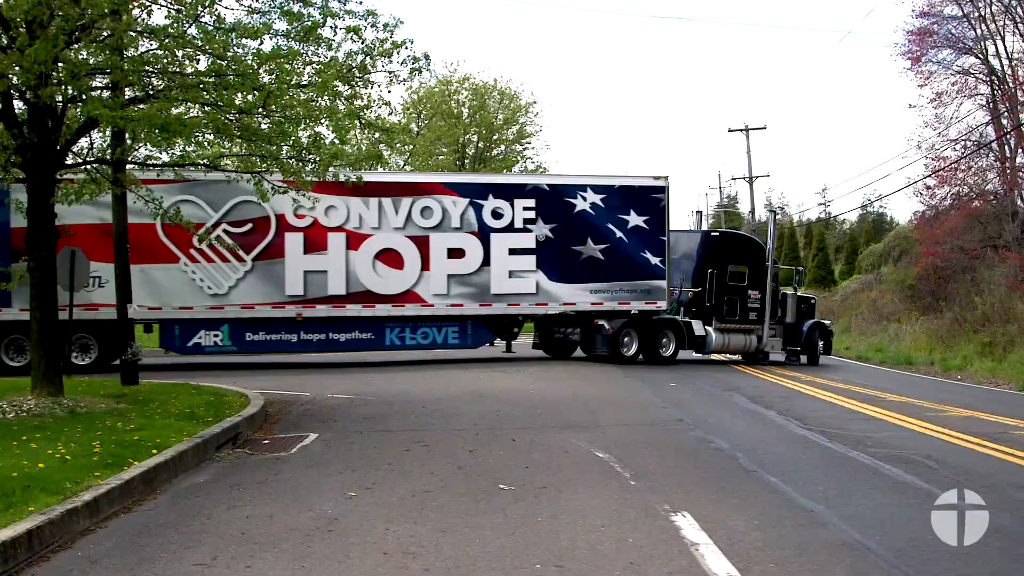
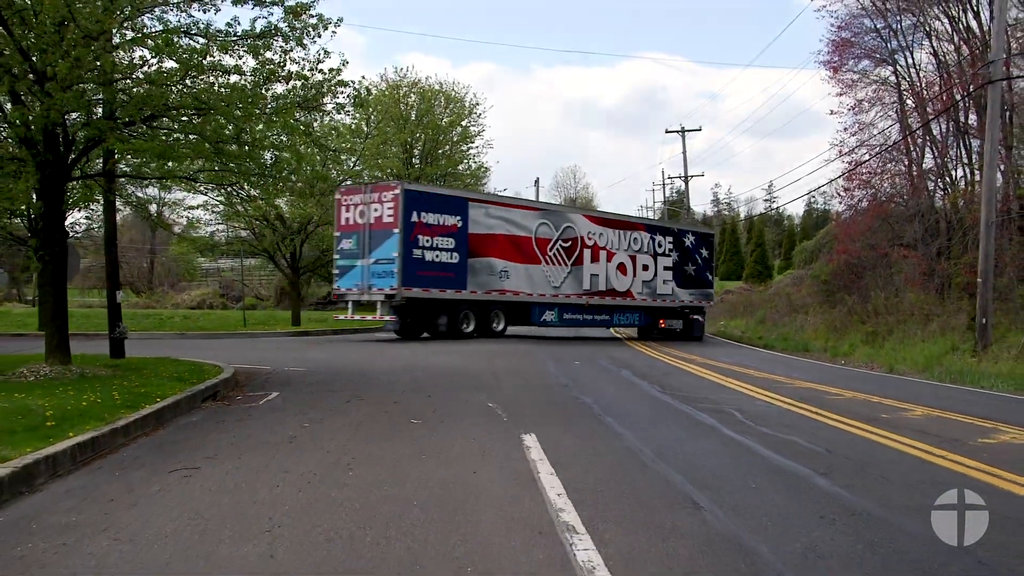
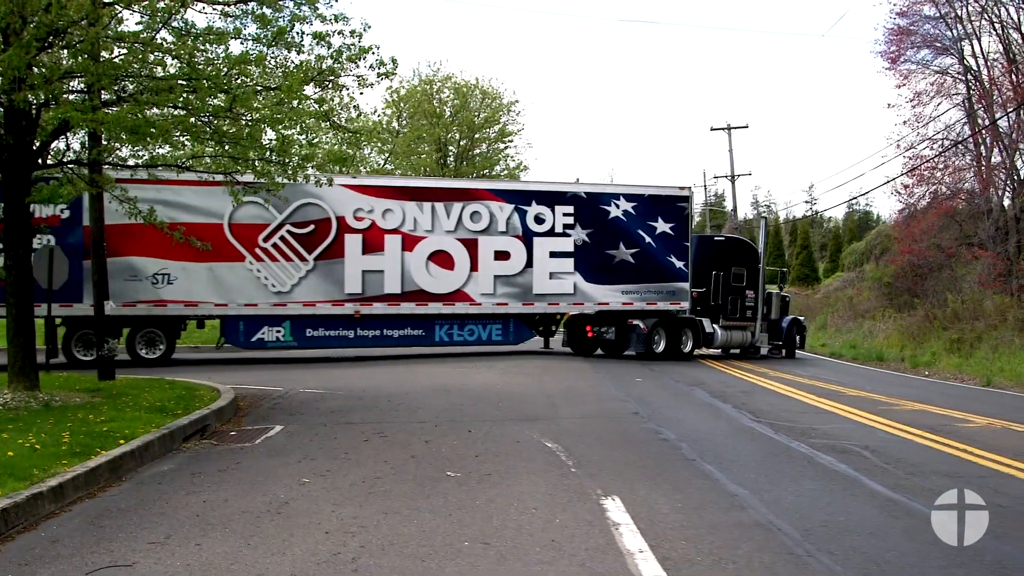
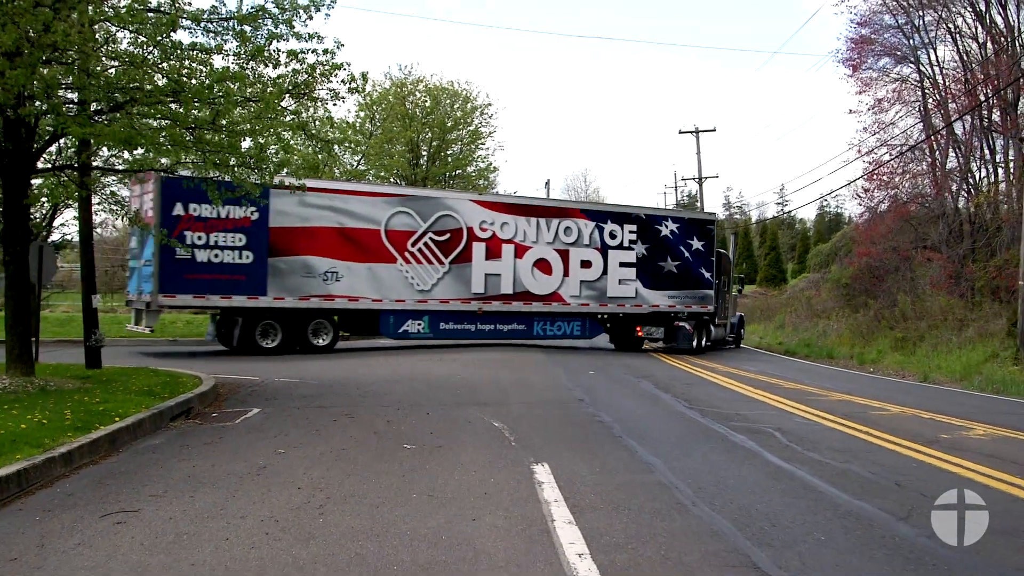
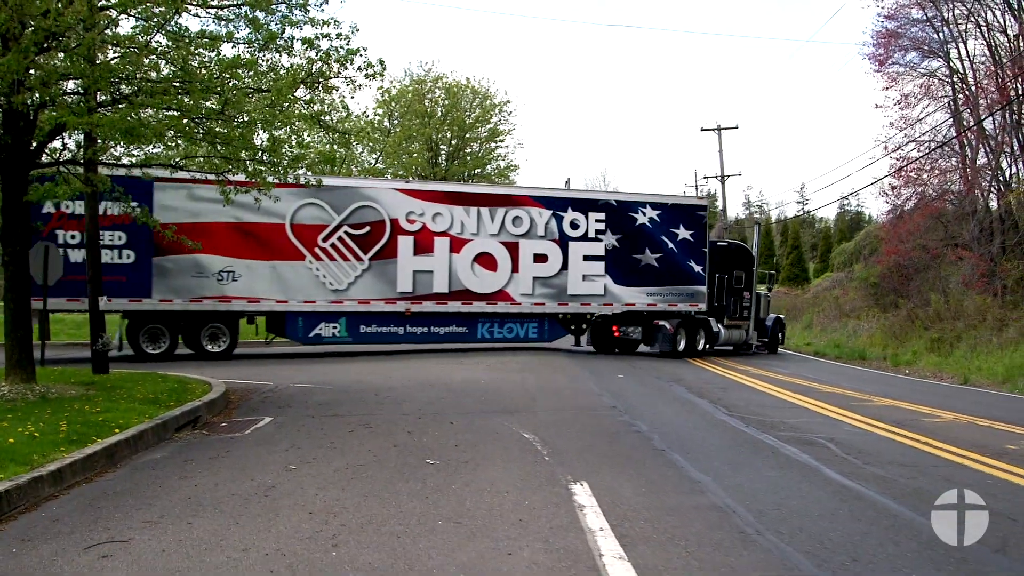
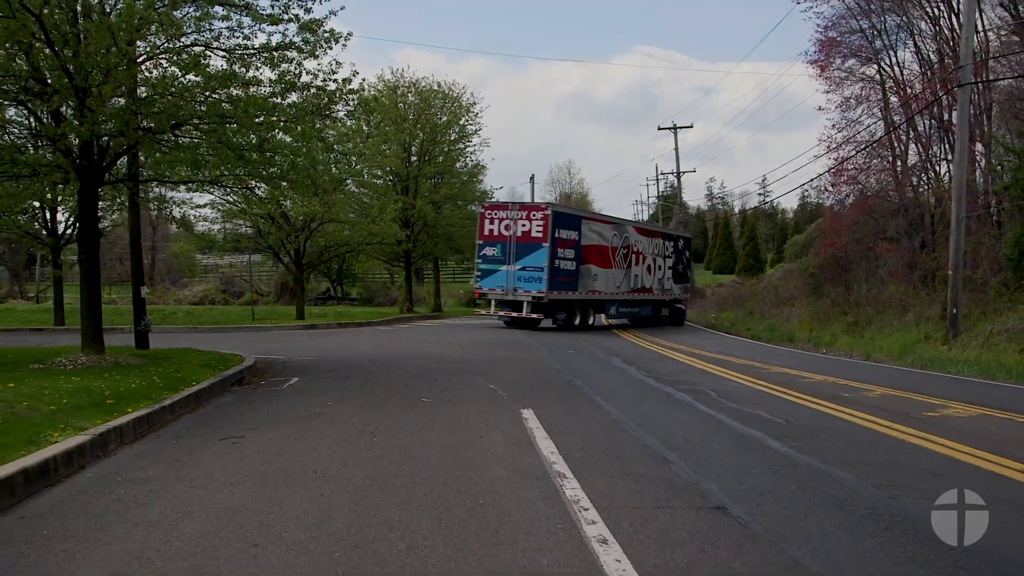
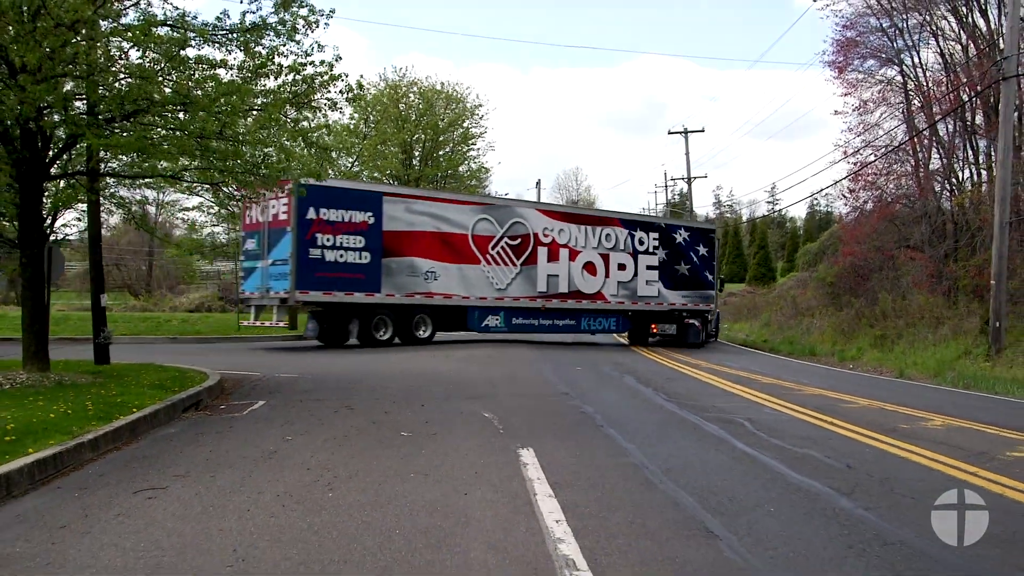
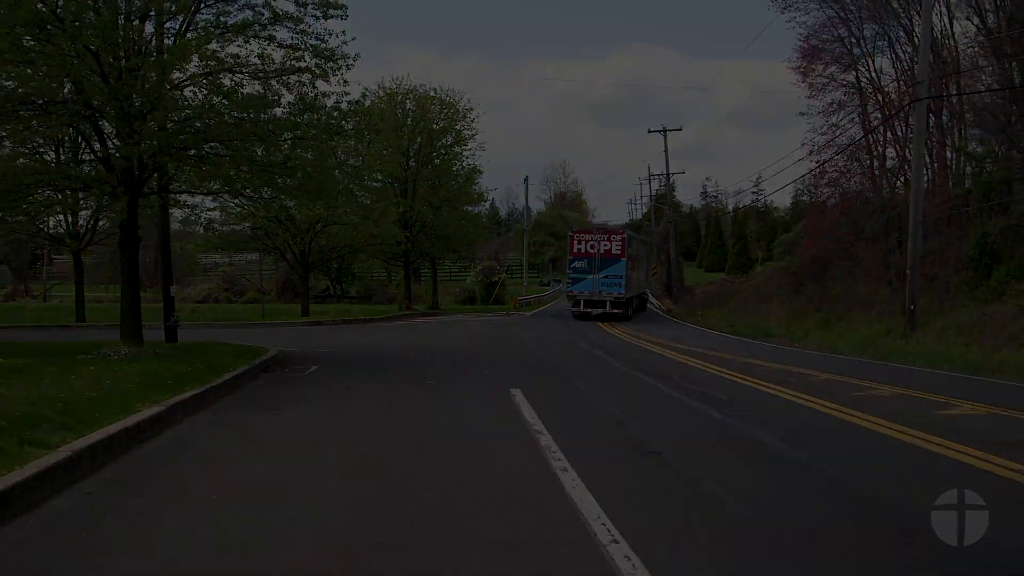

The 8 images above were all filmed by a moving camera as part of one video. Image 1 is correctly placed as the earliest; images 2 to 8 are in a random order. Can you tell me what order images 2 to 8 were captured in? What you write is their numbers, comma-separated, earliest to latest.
3, 5, 4, 7, 2, 6, 8
